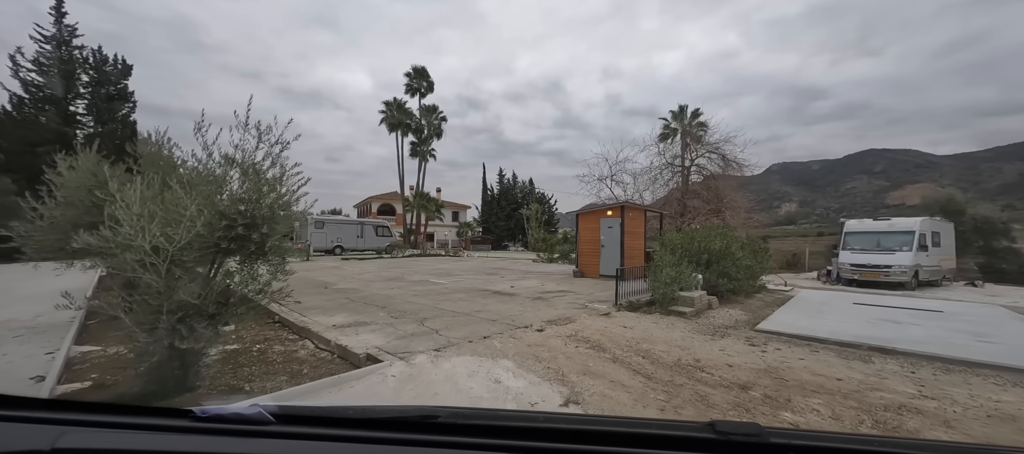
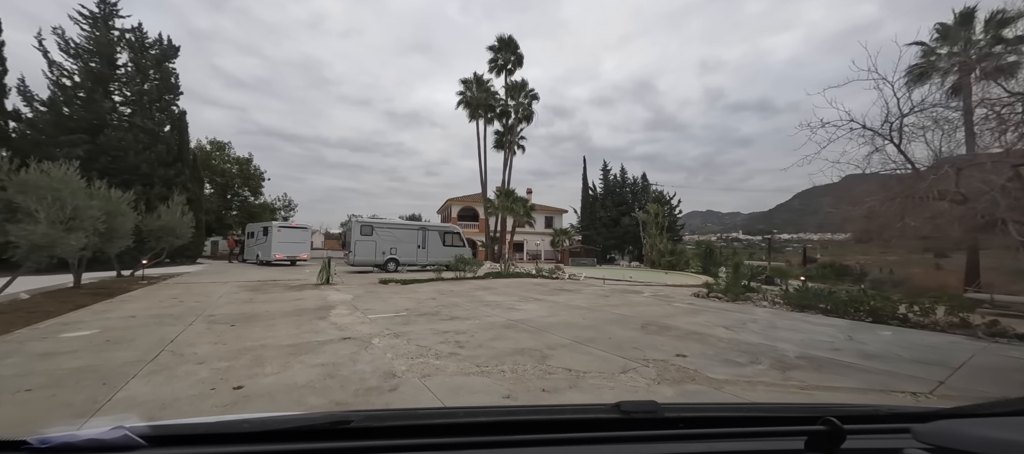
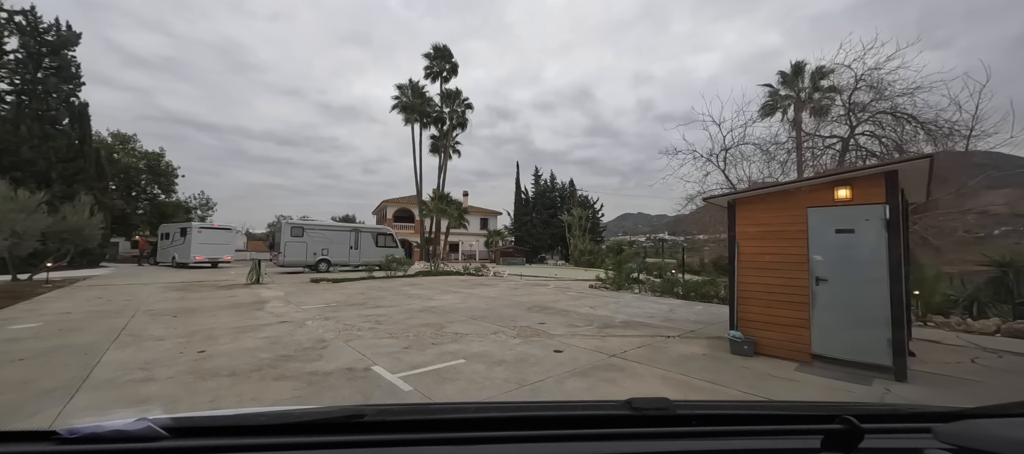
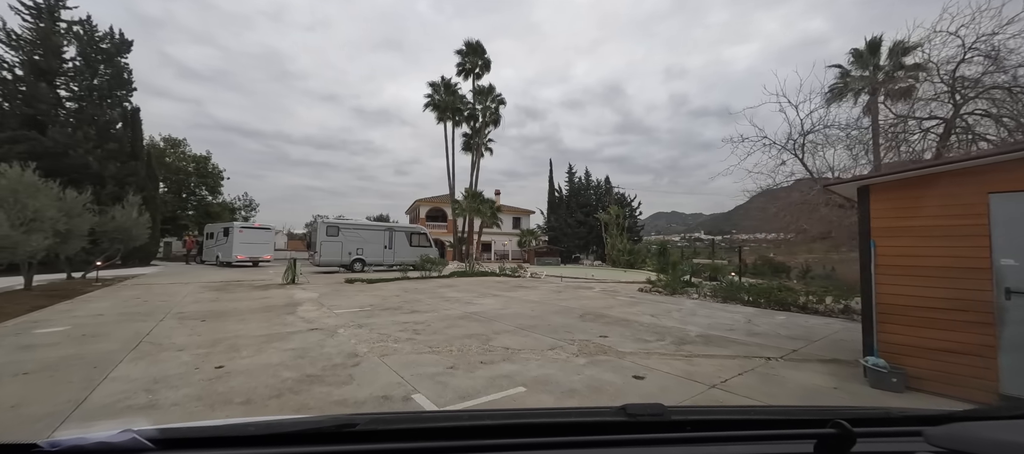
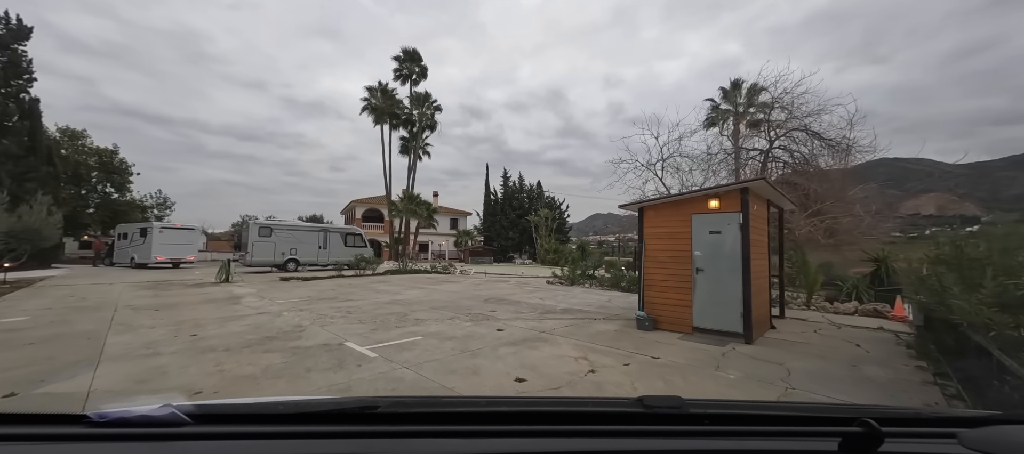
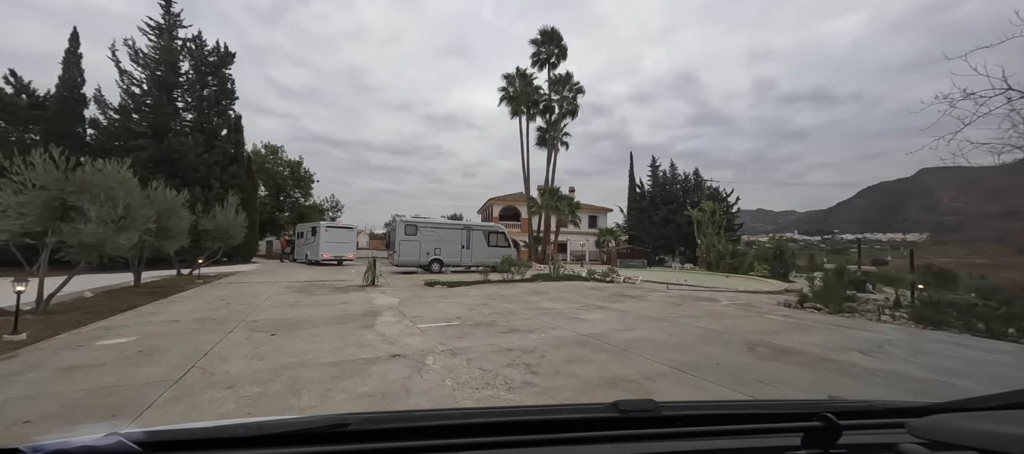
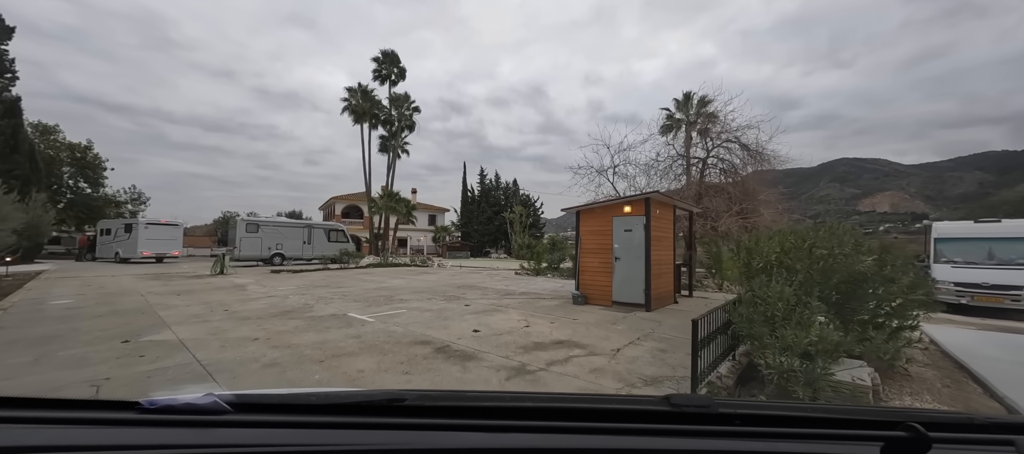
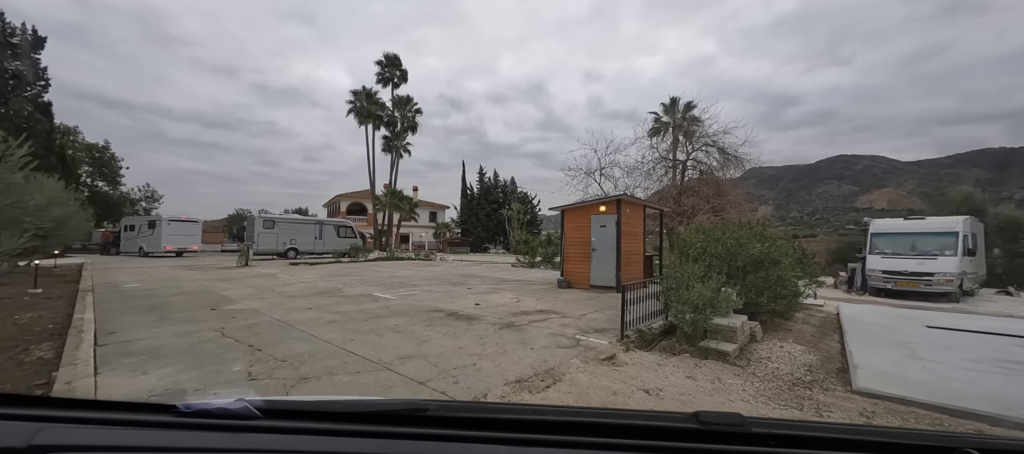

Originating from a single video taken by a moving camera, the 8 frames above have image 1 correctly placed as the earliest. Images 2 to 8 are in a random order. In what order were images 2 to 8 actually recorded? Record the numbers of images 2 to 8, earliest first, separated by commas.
8, 7, 5, 3, 4, 2, 6
